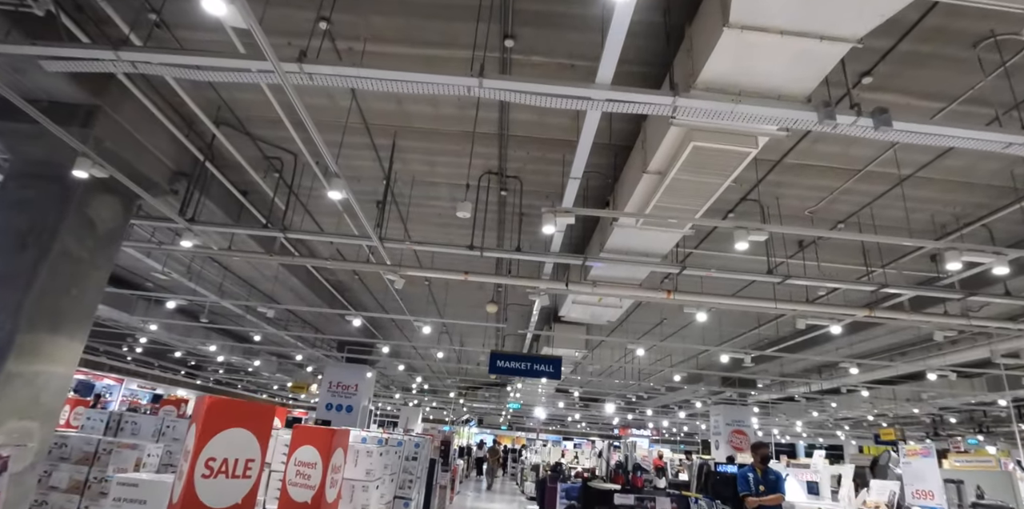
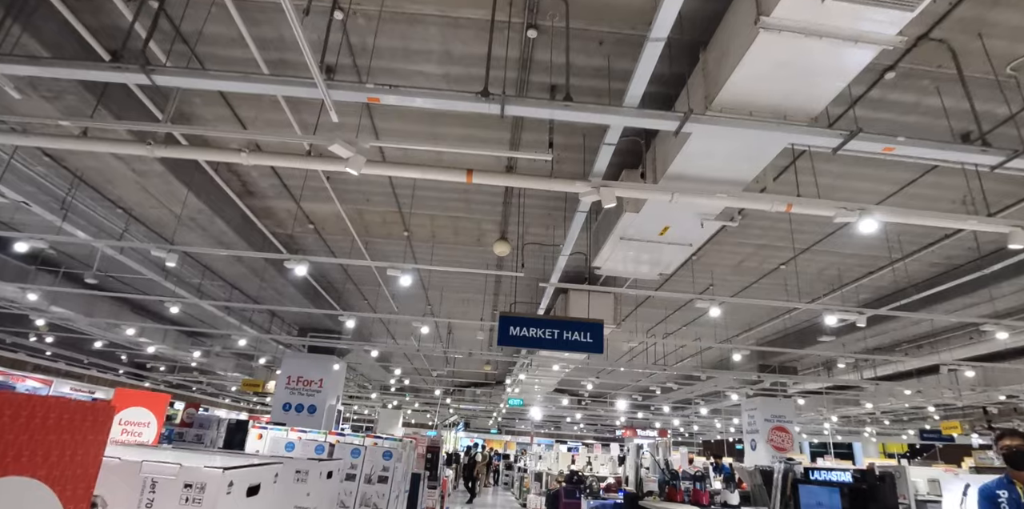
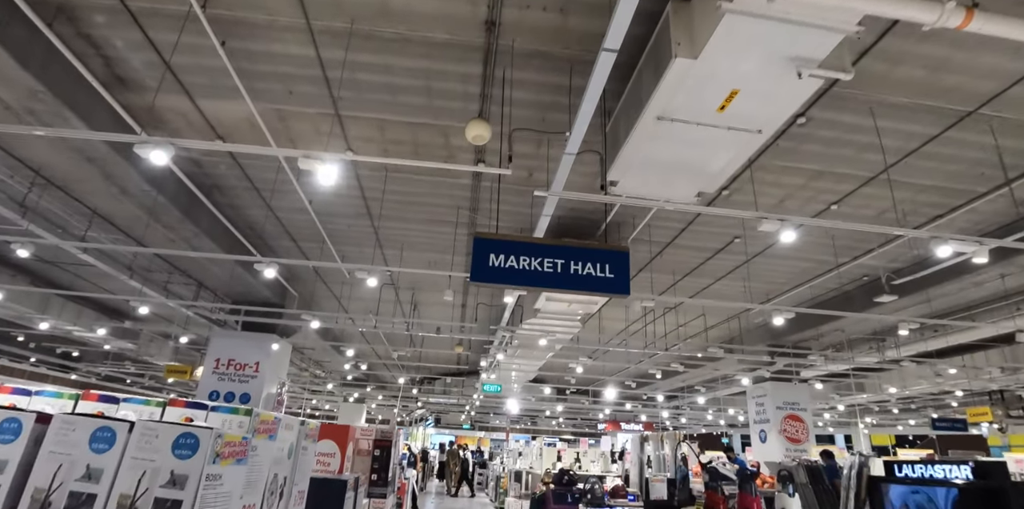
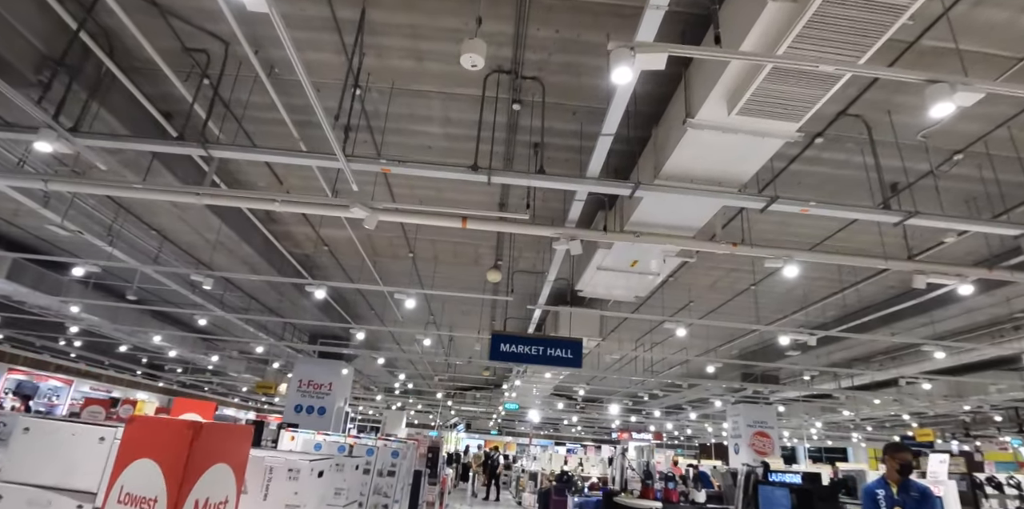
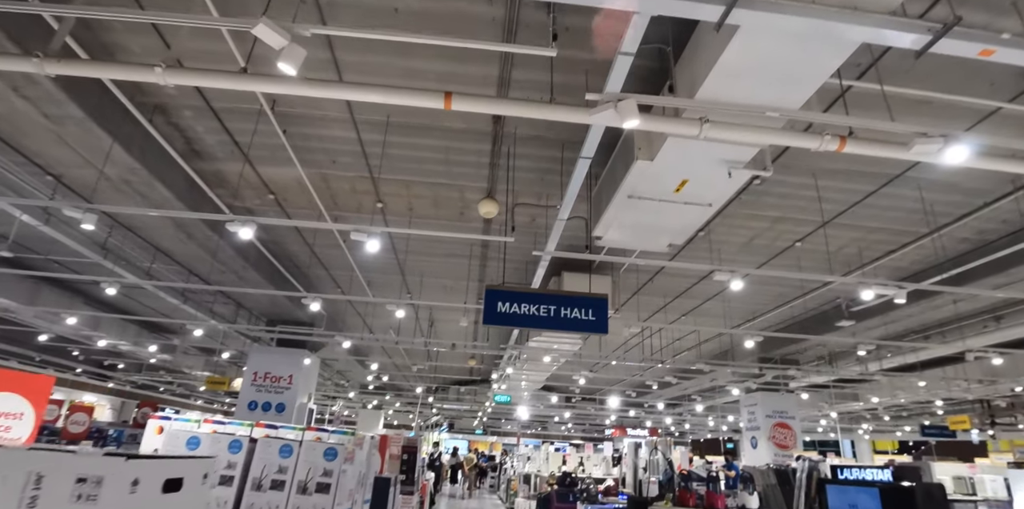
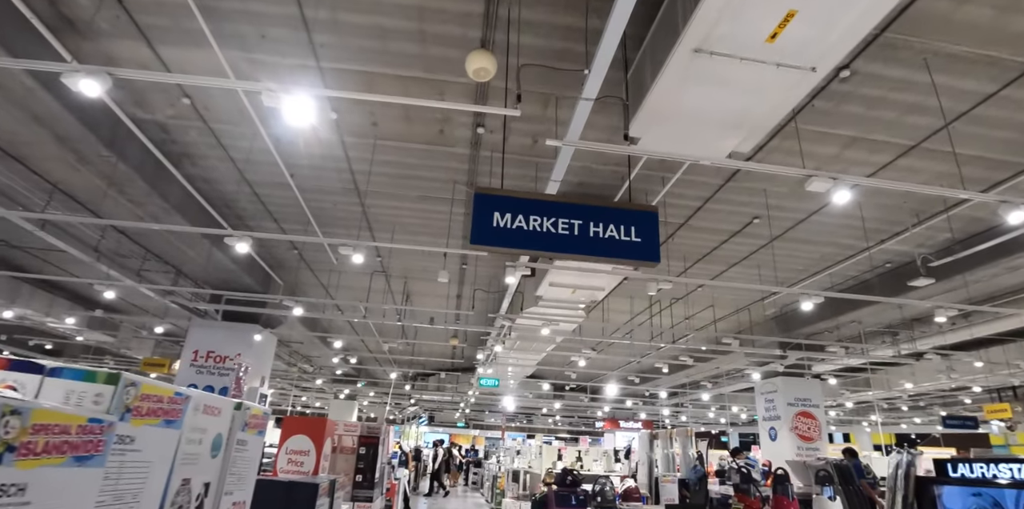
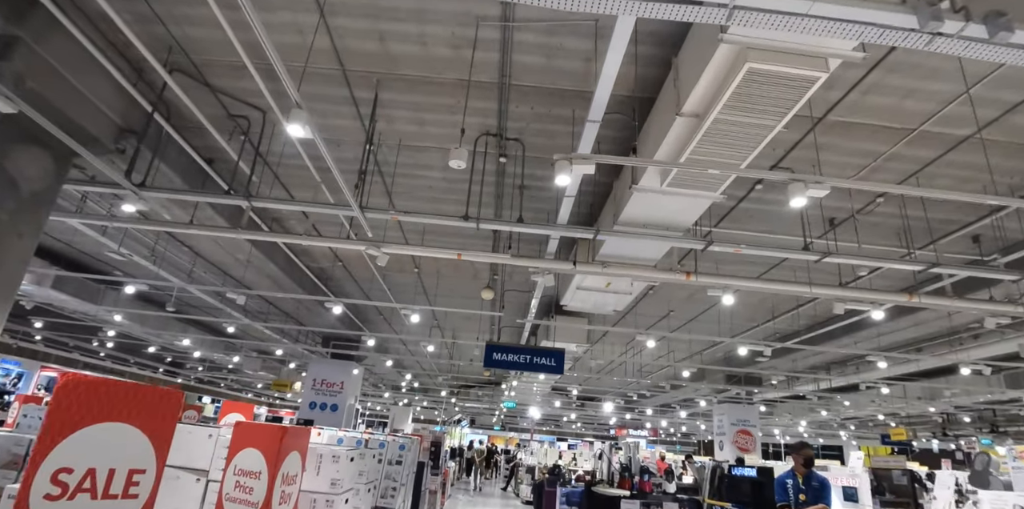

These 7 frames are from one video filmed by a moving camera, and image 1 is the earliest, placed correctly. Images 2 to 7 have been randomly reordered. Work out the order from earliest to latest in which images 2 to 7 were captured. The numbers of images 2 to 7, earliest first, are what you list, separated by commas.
7, 4, 2, 5, 3, 6
